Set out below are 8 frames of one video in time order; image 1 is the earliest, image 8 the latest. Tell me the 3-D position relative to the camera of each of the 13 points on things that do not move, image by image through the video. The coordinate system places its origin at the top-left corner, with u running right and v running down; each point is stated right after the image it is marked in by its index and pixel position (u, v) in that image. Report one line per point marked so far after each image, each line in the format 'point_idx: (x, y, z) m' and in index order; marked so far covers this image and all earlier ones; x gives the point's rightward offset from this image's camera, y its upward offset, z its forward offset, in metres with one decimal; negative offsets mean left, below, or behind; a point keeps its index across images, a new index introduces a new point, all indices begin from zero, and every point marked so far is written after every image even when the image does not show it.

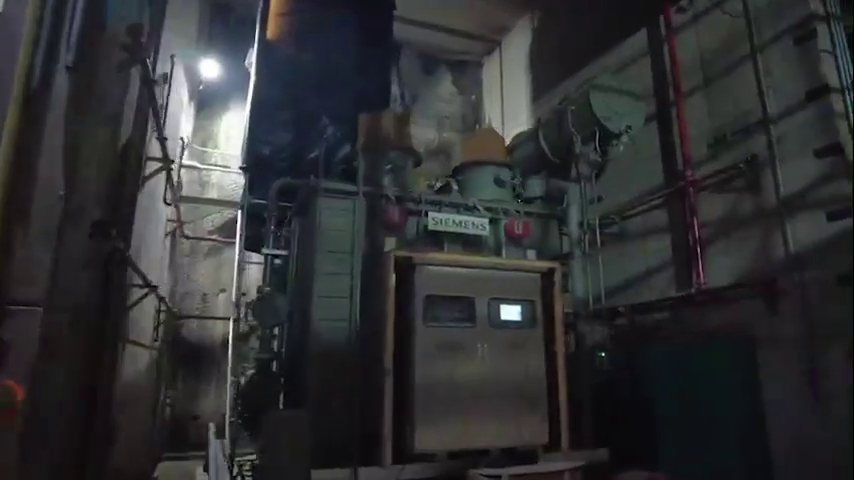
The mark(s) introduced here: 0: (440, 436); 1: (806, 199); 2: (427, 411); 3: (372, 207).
0: (+0.1, -1.8, +5.0) m
1: (+4.0, +0.4, +5.9) m
2: (0.0, -1.6, +5.0) m
3: (-0.7, +0.4, +6.0) m
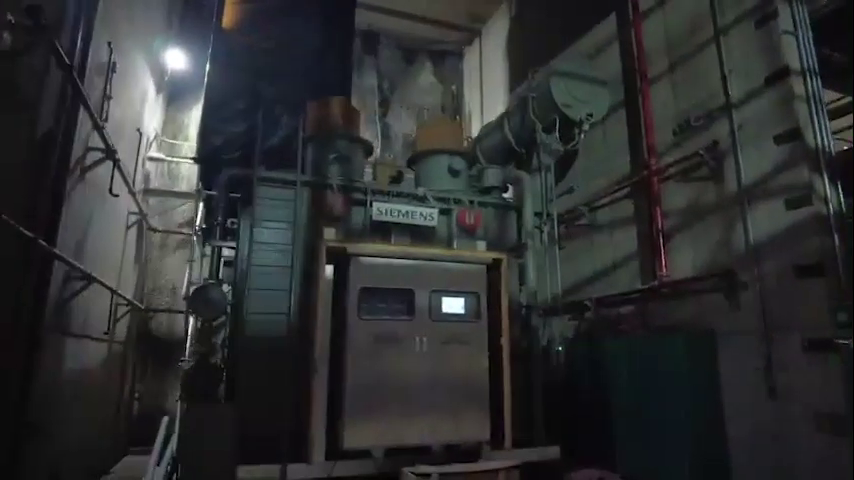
0: (-0.5, -1.7, +4.8) m
1: (+3.4, +0.5, +5.6) m
2: (-0.6, -1.5, +4.8) m
3: (-1.2, +0.5, +5.8) m
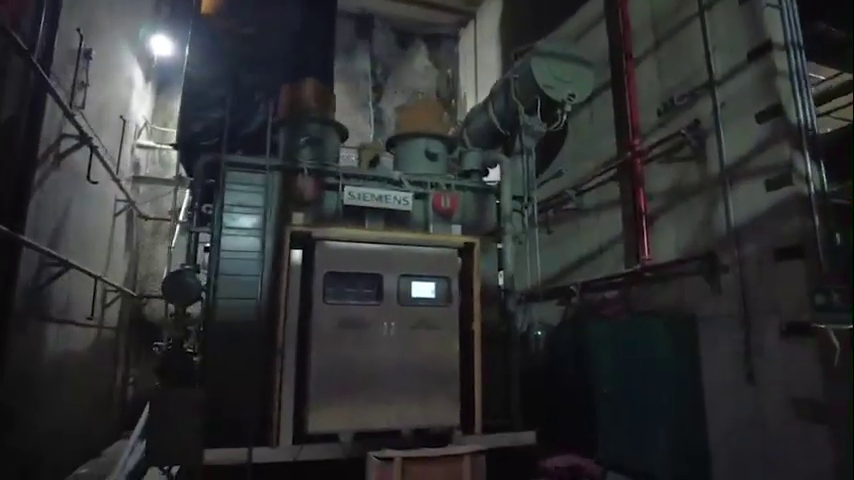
0: (-0.8, -1.6, +4.8) m
1: (+3.2, +0.7, +5.5) m
2: (-0.9, -1.3, +4.8) m
3: (-1.5, +0.6, +5.8) m
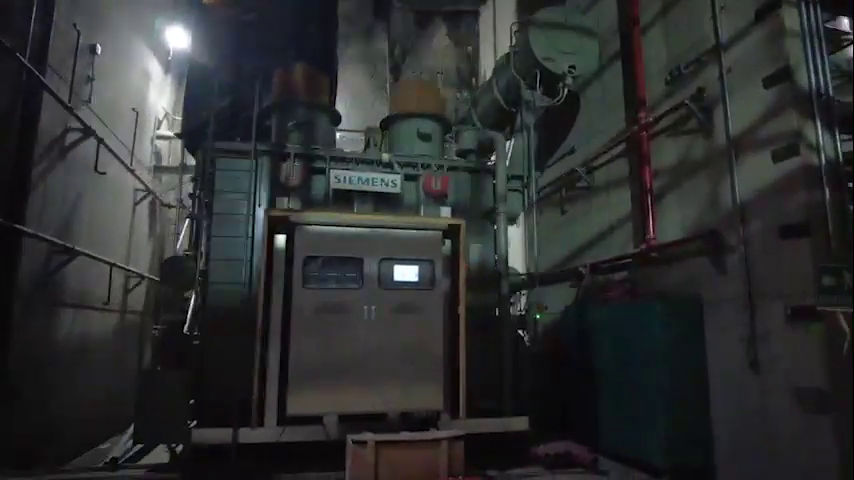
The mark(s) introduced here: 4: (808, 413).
0: (-1.0, -1.4, +4.9) m
1: (+3.0, +0.9, +5.0) m
2: (-1.1, -1.2, +4.9) m
3: (-1.6, +0.8, +5.8) m
4: (+3.0, -1.4, +4.4) m
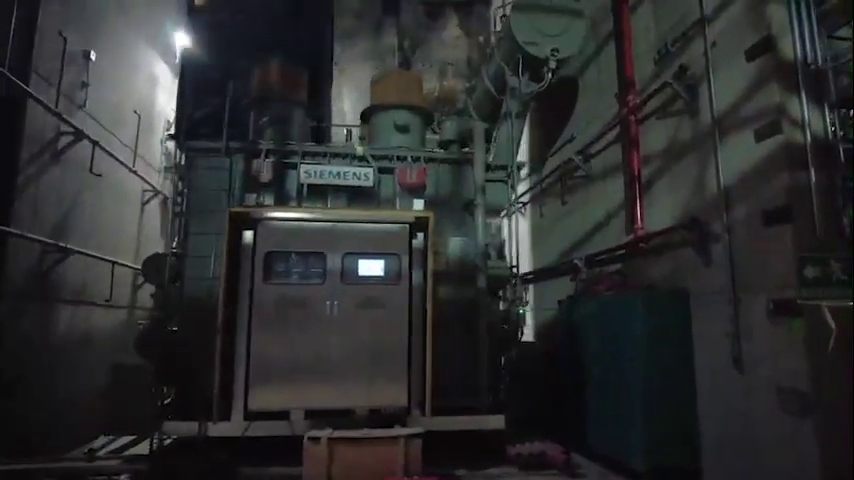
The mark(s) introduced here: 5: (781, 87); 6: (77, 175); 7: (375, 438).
0: (-1.3, -1.4, +4.9) m
1: (+2.6, +1.0, +4.6) m
2: (-1.4, -1.2, +4.9) m
3: (-1.9, +0.8, +5.9) m
4: (+2.6, -1.3, +4.0) m
5: (+2.7, +1.2, +4.2) m
6: (-4.2, +0.8, +6.7) m
7: (-0.4, -1.6, +4.5) m
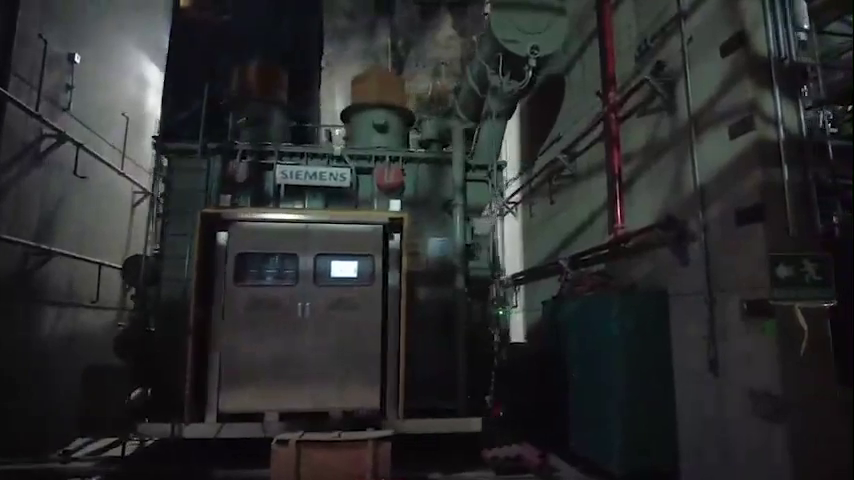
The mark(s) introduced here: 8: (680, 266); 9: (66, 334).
0: (-1.6, -1.4, +4.9) m
1: (+2.3, +1.0, +4.5) m
2: (-1.7, -1.2, +4.9) m
3: (-2.1, +0.8, +5.9) m
4: (+2.4, -1.3, +3.9) m
5: (+2.4, +1.2, +4.1) m
6: (-4.4, +0.8, +6.7) m
7: (-0.7, -1.6, +4.5) m
8: (+2.2, -0.2, +4.9) m
9: (-4.5, -1.2, +6.8) m
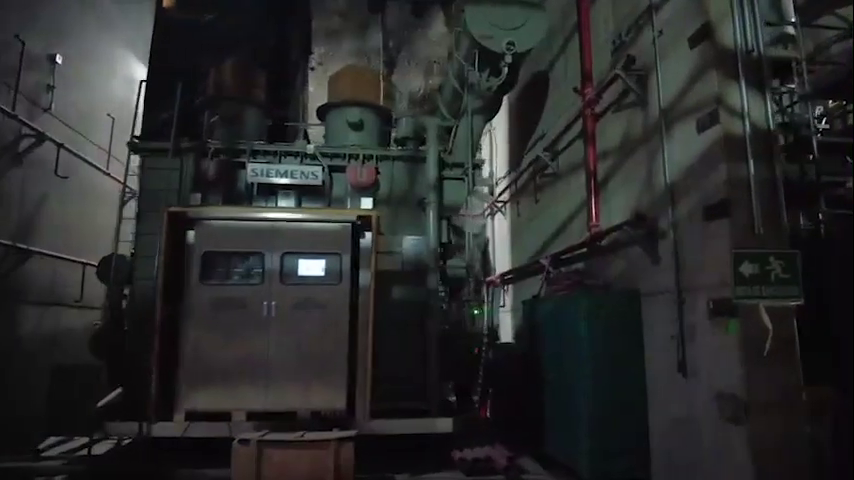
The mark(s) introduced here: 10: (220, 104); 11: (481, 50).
0: (-1.9, -1.4, +4.8) m
1: (+2.0, +1.1, +4.4) m
2: (-2.0, -1.2, +4.8) m
3: (-2.4, +0.8, +5.9) m
4: (+2.1, -1.2, +3.8) m
5: (+2.1, +1.2, +4.0) m
6: (-4.7, +0.8, +6.7) m
7: (-1.0, -1.6, +4.4) m
8: (+1.9, -0.2, +4.8) m
9: (-4.7, -1.2, +6.9) m
10: (-2.3, +1.5, +6.1) m
11: (+0.6, +2.1, +6.1) m
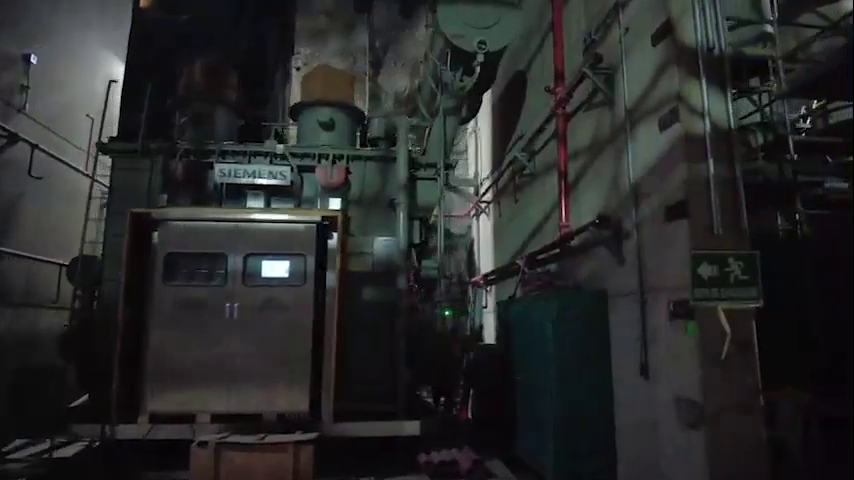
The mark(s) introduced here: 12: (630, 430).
0: (-2.2, -1.4, +4.8) m
1: (+1.7, +1.0, +4.4) m
2: (-2.3, -1.2, +4.8) m
3: (-2.7, +0.8, +5.8) m
4: (+1.7, -1.3, +3.7) m
5: (+1.8, +1.2, +3.9) m
6: (-5.0, +0.8, +6.7) m
7: (-1.3, -1.6, +4.4) m
8: (+1.6, -0.2, +4.7) m
9: (-5.0, -1.2, +6.9) m
10: (-2.6, +1.5, +6.1) m
11: (+0.3, +2.1, +6.0) m
12: (+1.6, -1.5, +4.4) m
